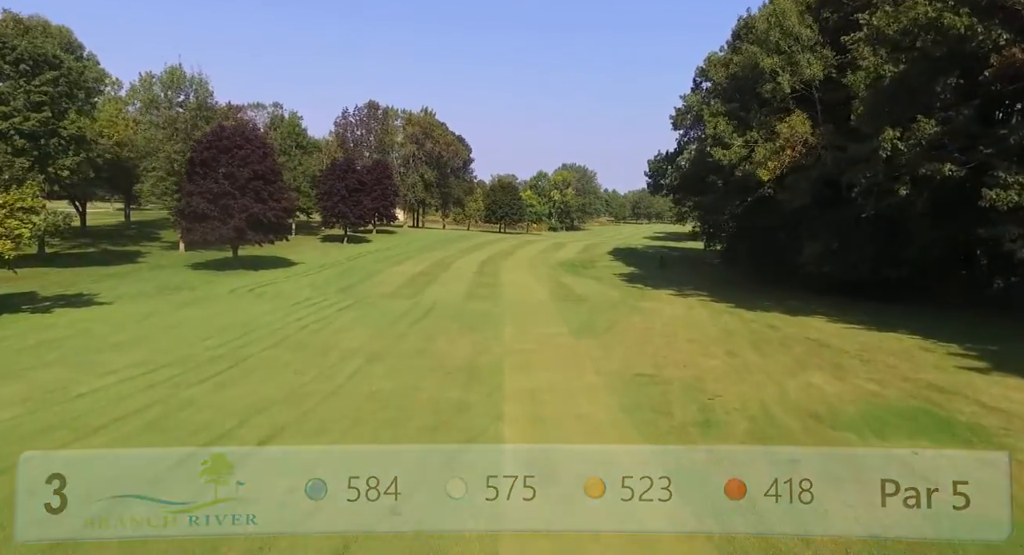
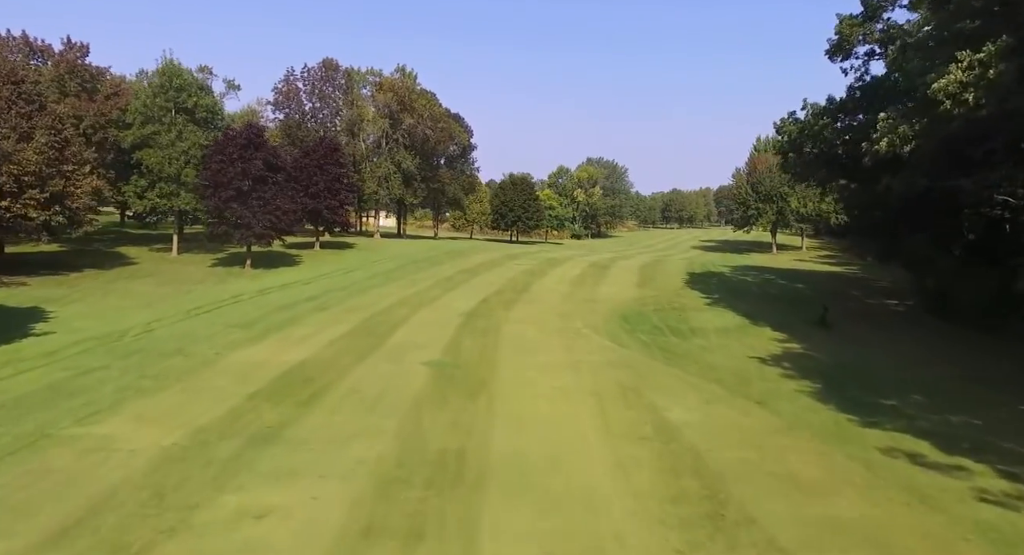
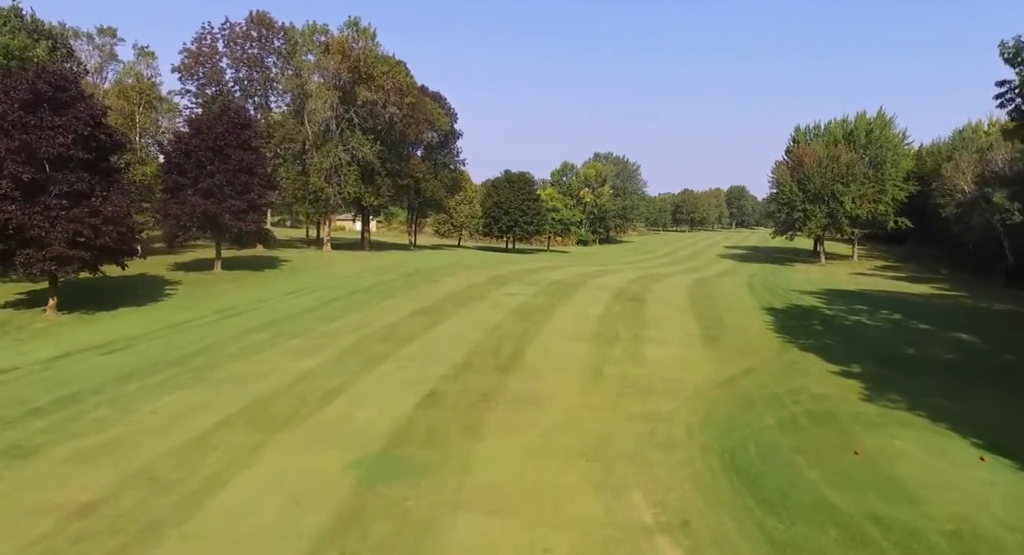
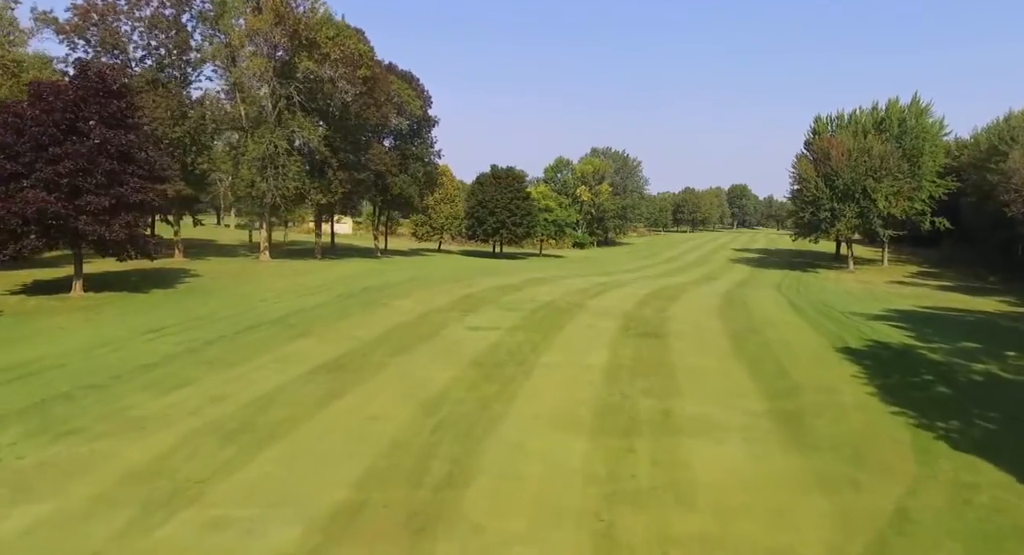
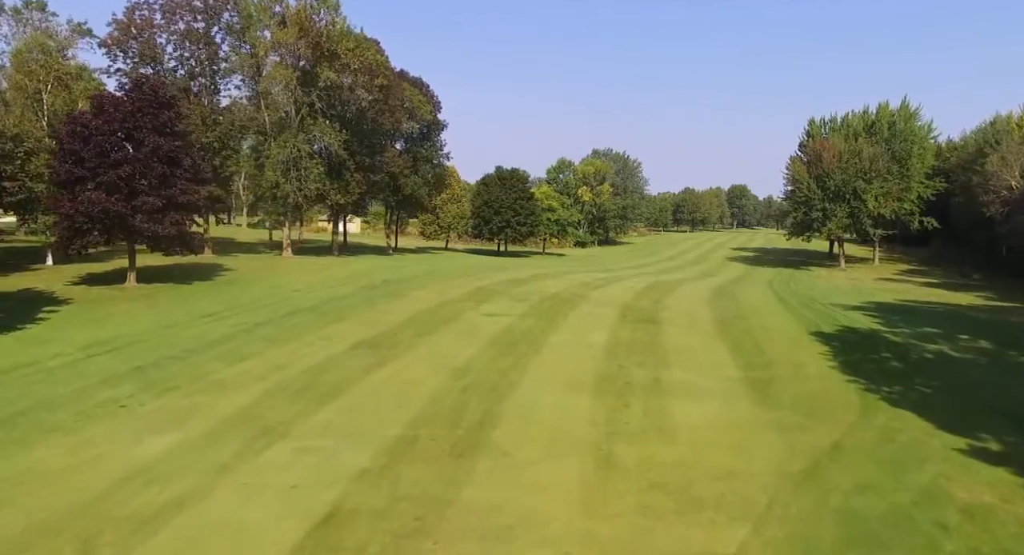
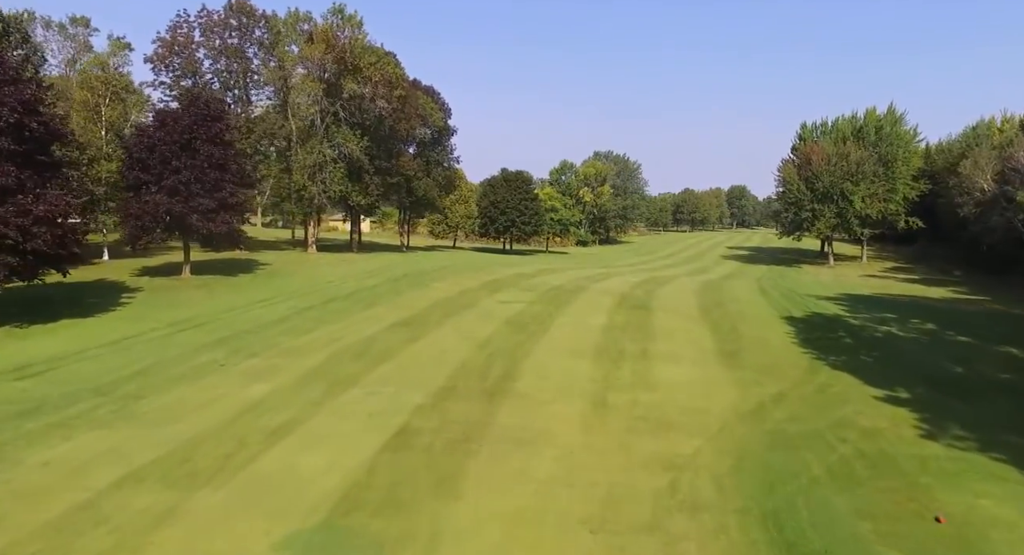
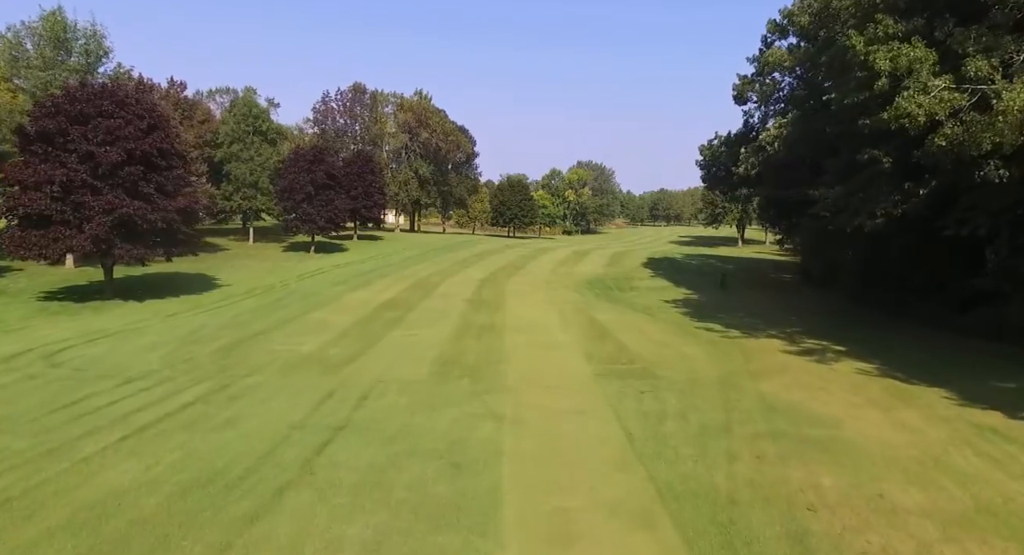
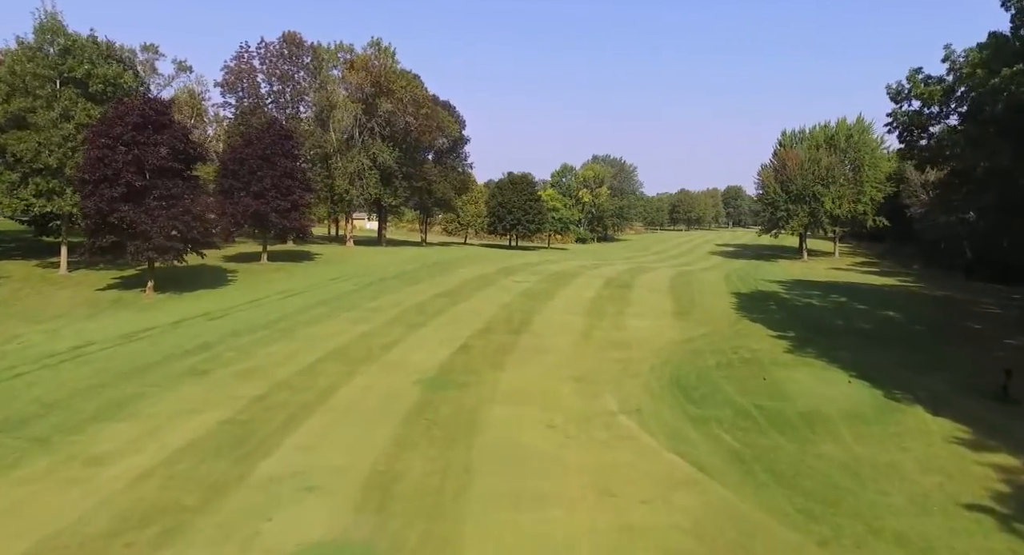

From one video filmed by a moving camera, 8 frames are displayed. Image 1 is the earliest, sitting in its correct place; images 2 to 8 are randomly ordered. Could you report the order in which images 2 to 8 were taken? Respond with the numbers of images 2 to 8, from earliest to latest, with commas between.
7, 2, 8, 3, 6, 5, 4
